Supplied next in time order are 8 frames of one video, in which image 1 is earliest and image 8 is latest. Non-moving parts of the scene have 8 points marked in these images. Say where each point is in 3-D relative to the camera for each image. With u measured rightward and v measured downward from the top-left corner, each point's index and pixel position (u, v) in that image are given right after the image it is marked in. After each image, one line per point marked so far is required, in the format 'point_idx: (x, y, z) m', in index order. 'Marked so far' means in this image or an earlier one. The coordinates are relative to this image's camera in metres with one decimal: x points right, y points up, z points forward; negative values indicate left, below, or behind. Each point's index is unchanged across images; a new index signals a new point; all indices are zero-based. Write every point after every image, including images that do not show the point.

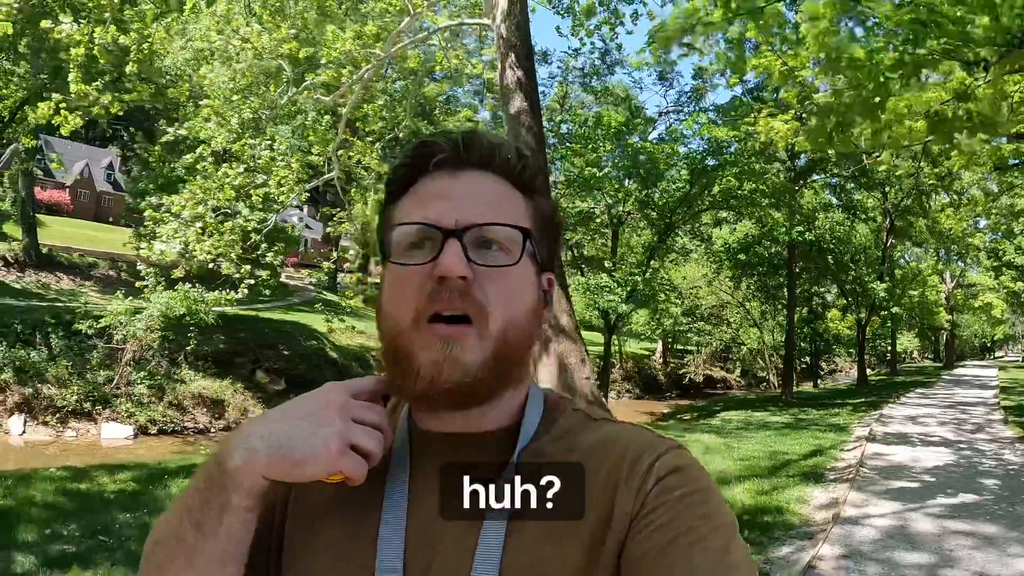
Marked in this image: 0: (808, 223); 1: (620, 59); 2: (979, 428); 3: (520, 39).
0: (+6.7, +1.4, +16.0) m
1: (+2.1, +4.5, +14.2) m
2: (+8.0, -2.3, +12.2) m
3: (0.0, +2.4, +6.9) m
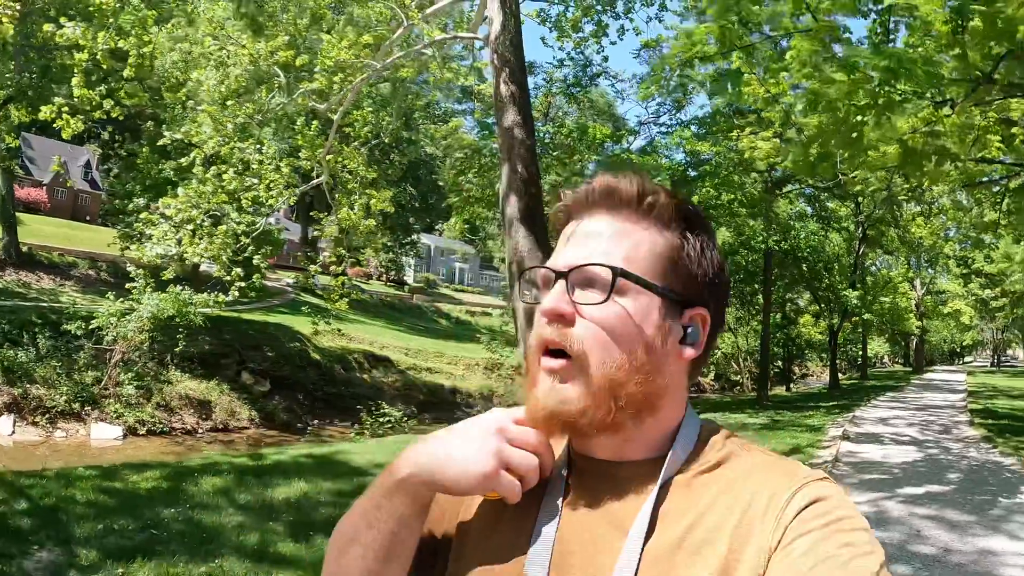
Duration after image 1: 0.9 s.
0: (+6.4, +1.3, +16.6) m
1: (+1.8, +4.4, +14.6) m
2: (+7.7, -2.4, +12.7) m
3: (-0.1, +2.4, +7.2) m
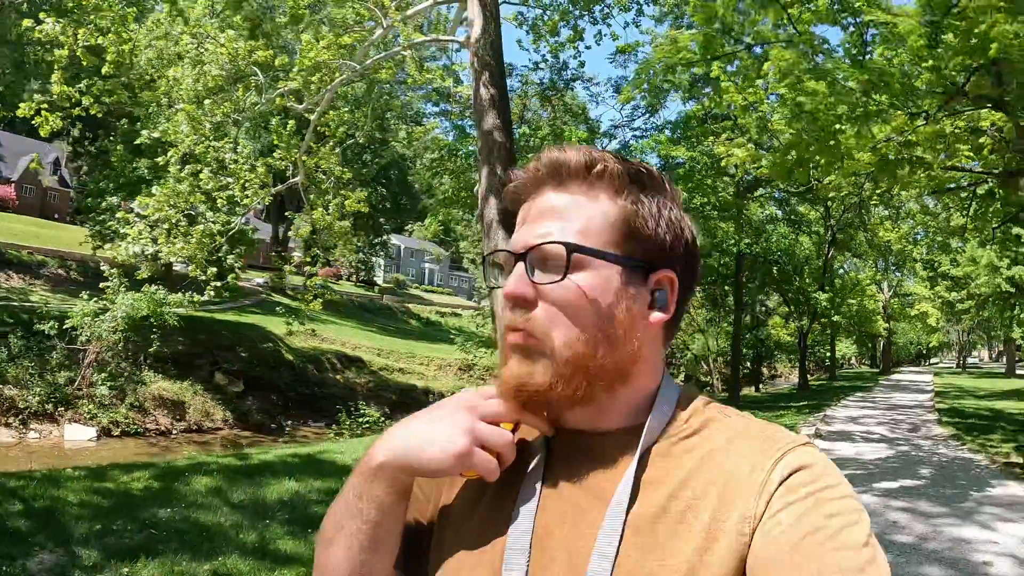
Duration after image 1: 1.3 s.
0: (+5.8, +1.2, +16.9) m
1: (+1.4, +4.4, +14.7) m
2: (+7.3, -2.5, +13.1) m
3: (-0.2, +2.3, +7.3) m
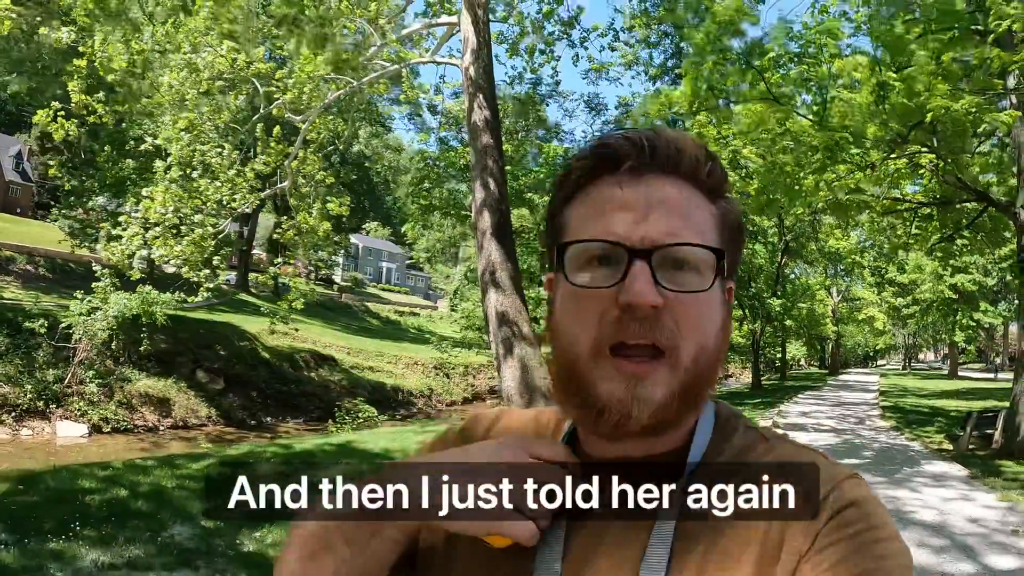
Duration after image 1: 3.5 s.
0: (+5.2, +1.1, +18.0) m
1: (+0.9, +4.3, +15.5) m
2: (+6.9, -2.6, +14.2) m
3: (-0.2, +2.3, +8.0) m
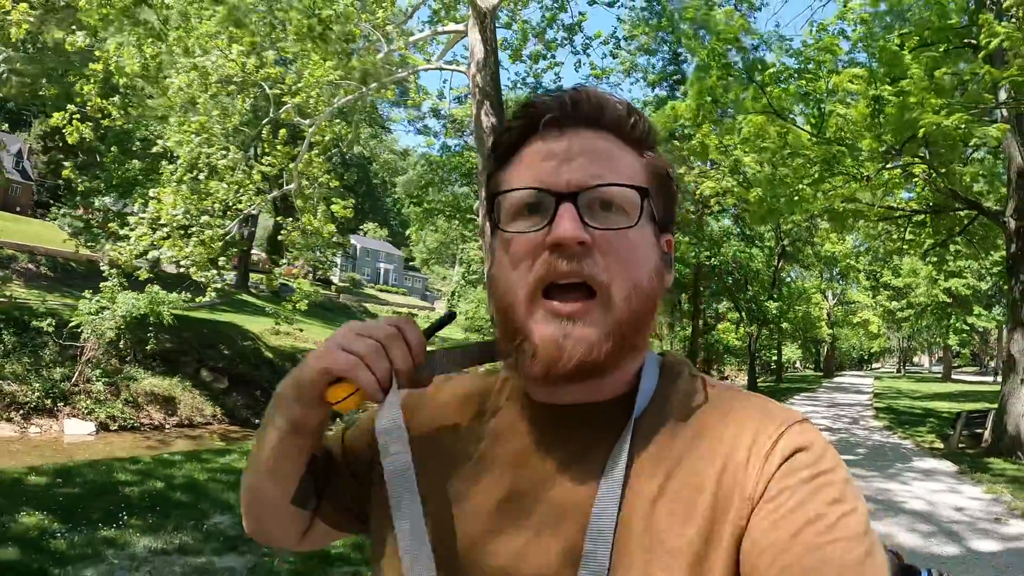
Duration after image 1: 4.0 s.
0: (+5.2, +1.0, +18.2) m
1: (+1.0, +4.2, +15.8) m
2: (+6.9, -2.7, +14.5) m
3: (-0.2, +2.2, +8.2) m
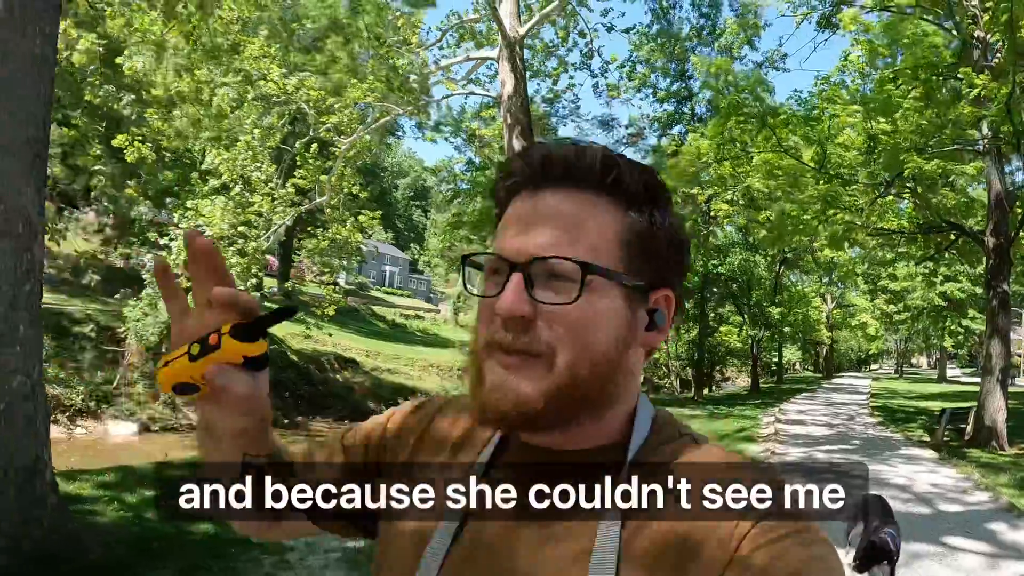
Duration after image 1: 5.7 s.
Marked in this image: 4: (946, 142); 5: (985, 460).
0: (+5.6, +0.9, +19.1) m
1: (+1.3, +4.1, +16.6) m
2: (+7.3, -2.8, +15.3) m
3: (+0.2, +2.1, +9.1) m
4: (+5.5, +1.9, +9.1) m
5: (+6.1, -2.2, +9.2) m
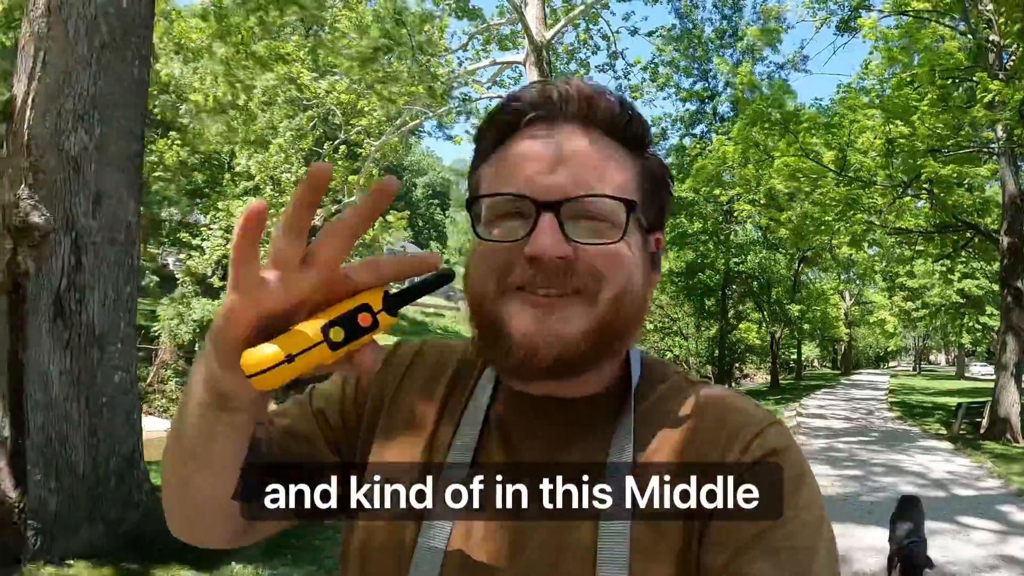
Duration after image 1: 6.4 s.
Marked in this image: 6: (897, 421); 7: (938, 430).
0: (+6.1, +0.9, +19.3) m
1: (+1.8, +4.2, +16.9) m
2: (+7.8, -2.8, +15.5) m
3: (+0.5, +2.1, +9.4) m
4: (+5.9, +1.9, +9.3) m
5: (+6.4, -2.2, +9.4) m
6: (+7.5, -2.7, +13.9) m
7: (+7.4, -2.5, +12.4) m
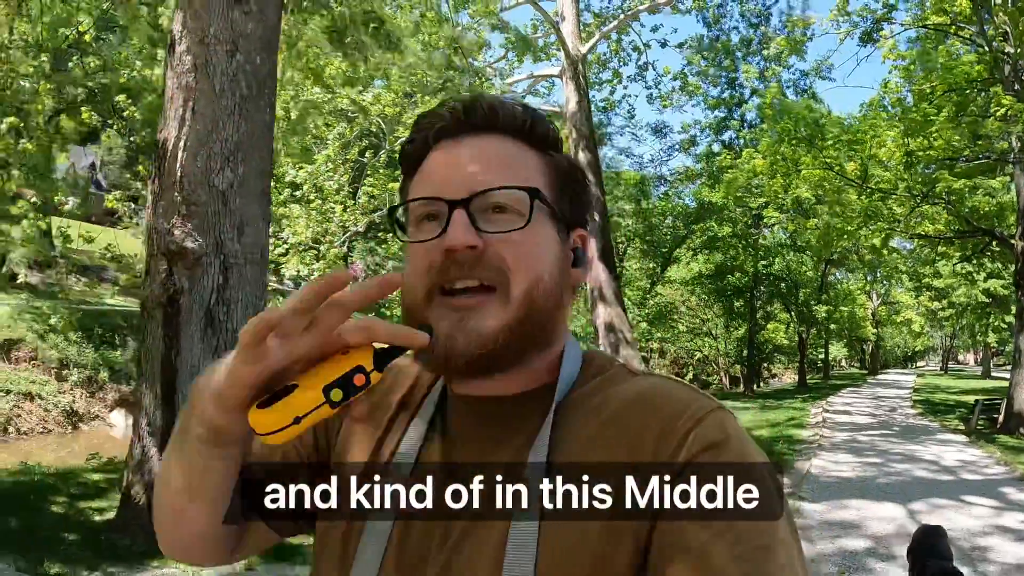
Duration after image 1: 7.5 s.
0: (+7.0, +0.9, +19.7) m
1: (+2.6, +4.1, +17.4) m
2: (+8.5, -2.8, +15.9) m
3: (+1.1, +2.1, +10.0) m
4: (+6.4, +1.9, +9.7) m
5: (+7.0, -2.2, +9.8) m
6: (+8.2, -2.7, +14.3) m
7: (+8.1, -2.5, +12.7) m
